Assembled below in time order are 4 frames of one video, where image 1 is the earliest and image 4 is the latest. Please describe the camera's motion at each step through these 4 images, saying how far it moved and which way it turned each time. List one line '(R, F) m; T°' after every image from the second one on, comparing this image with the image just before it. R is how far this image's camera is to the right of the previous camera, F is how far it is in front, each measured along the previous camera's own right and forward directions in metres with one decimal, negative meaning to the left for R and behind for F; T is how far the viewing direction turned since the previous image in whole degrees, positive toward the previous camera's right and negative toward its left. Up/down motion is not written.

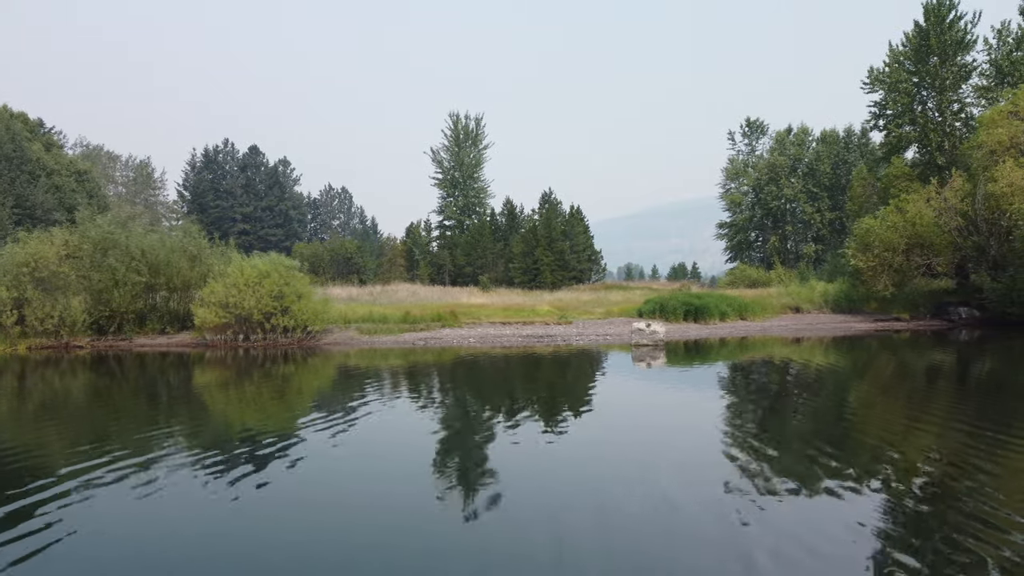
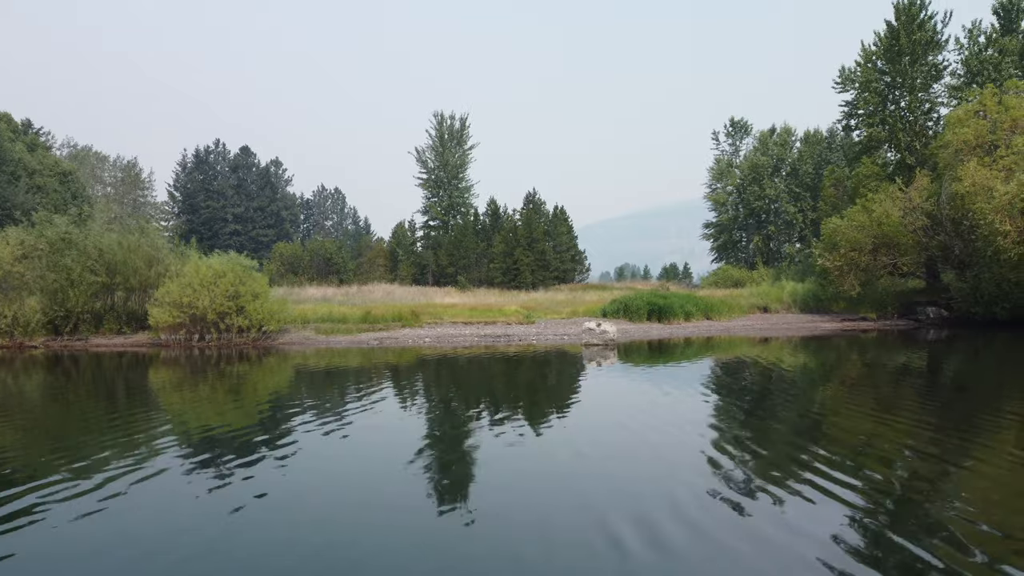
(+1.2, 0.0) m; 0°
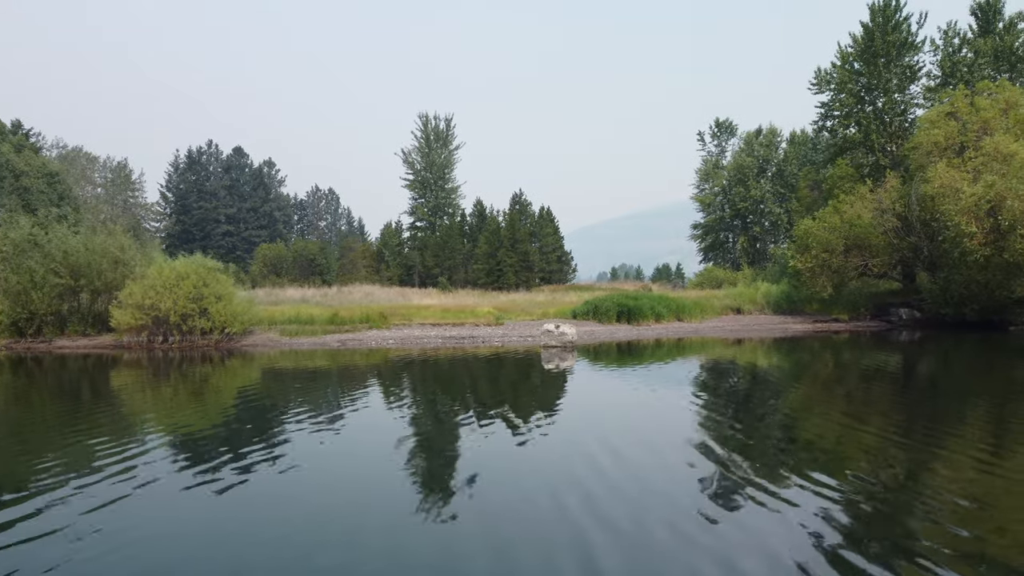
(+1.0, 0.0) m; 0°
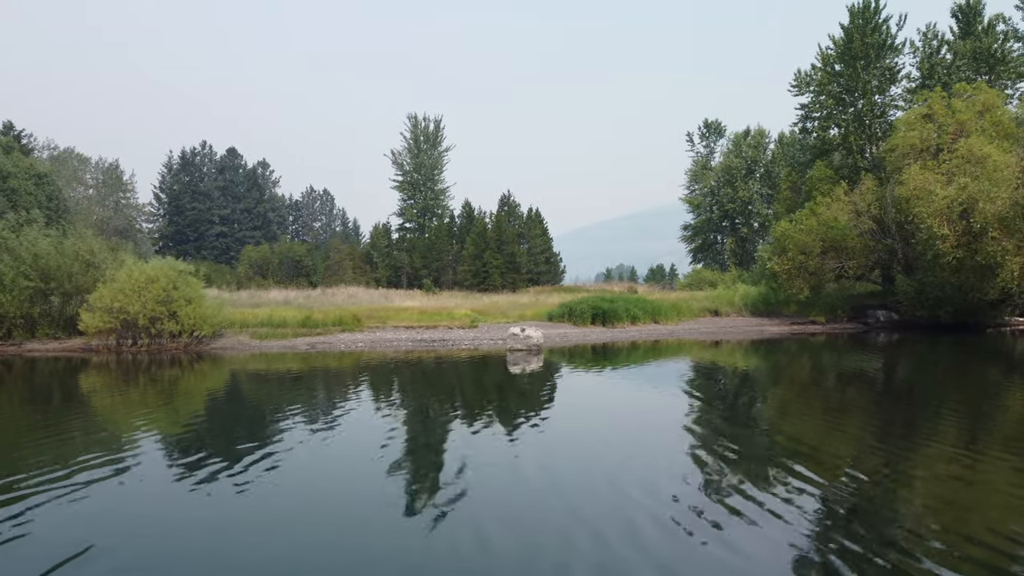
(+0.8, 0.0) m; 0°
